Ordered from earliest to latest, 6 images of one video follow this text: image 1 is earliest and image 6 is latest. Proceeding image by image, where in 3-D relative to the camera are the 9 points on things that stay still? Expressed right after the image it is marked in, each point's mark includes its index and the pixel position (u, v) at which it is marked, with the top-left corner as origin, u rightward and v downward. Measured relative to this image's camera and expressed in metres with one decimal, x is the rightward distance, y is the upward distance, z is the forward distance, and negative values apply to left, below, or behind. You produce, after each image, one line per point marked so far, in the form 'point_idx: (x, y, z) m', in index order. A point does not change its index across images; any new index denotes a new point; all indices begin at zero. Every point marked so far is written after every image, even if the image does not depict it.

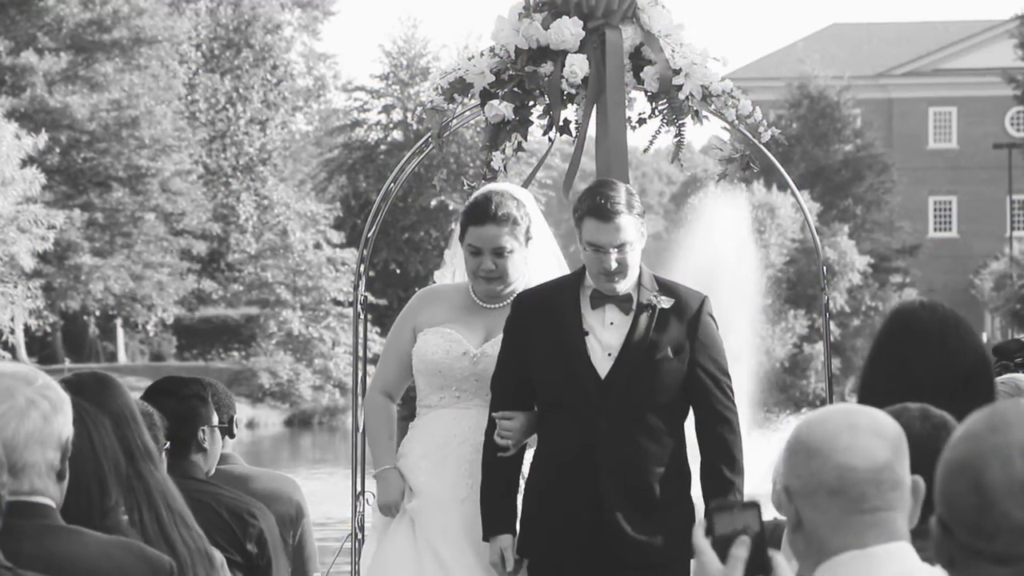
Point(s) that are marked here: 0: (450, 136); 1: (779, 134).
0: (-0.2, +0.4, +5.7) m
1: (+0.7, +0.4, +5.3) m
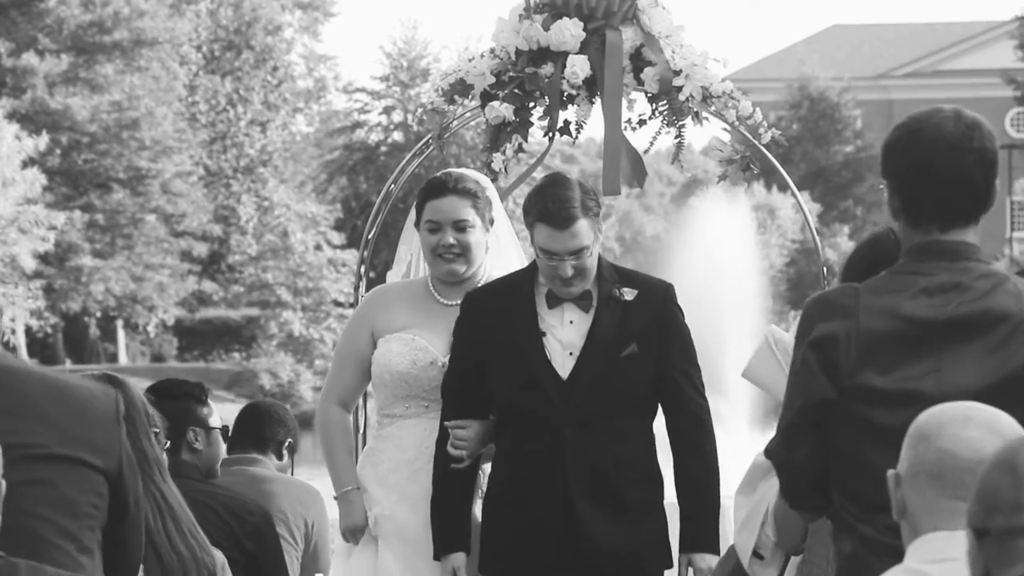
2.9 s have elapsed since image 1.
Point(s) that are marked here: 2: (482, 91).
0: (-0.2, +0.4, +5.7) m
1: (+0.7, +0.4, +5.3) m
2: (-0.1, +0.5, +5.4) m
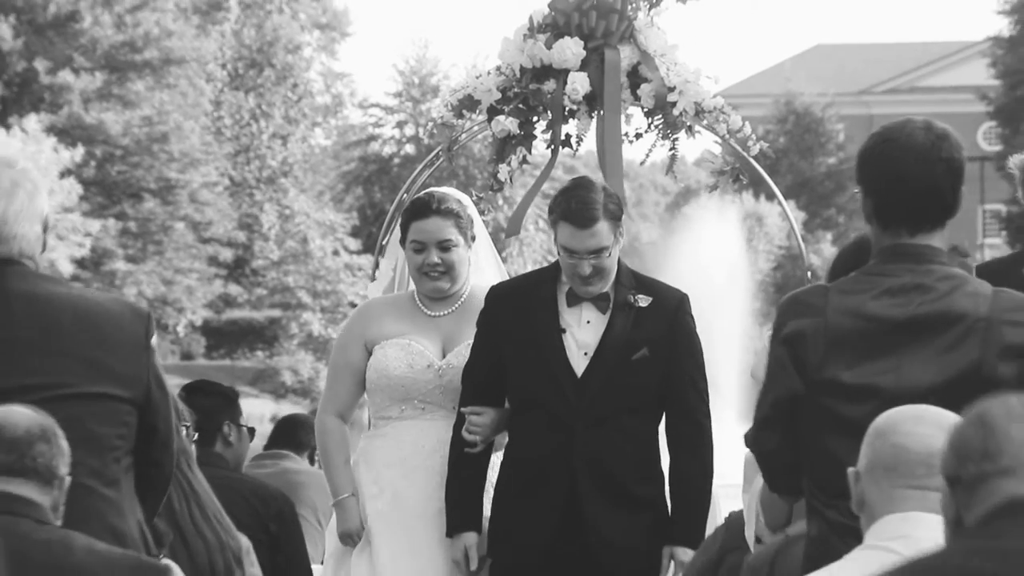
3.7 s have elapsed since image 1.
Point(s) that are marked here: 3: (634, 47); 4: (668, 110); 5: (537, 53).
0: (-0.2, +0.4, +6.1) m
1: (+0.7, +0.4, +5.6) m
2: (-0.1, +0.5, +5.7) m
3: (+0.4, +0.7, +5.7) m
4: (+0.5, +0.5, +5.7) m
5: (+0.1, +0.7, +5.6) m
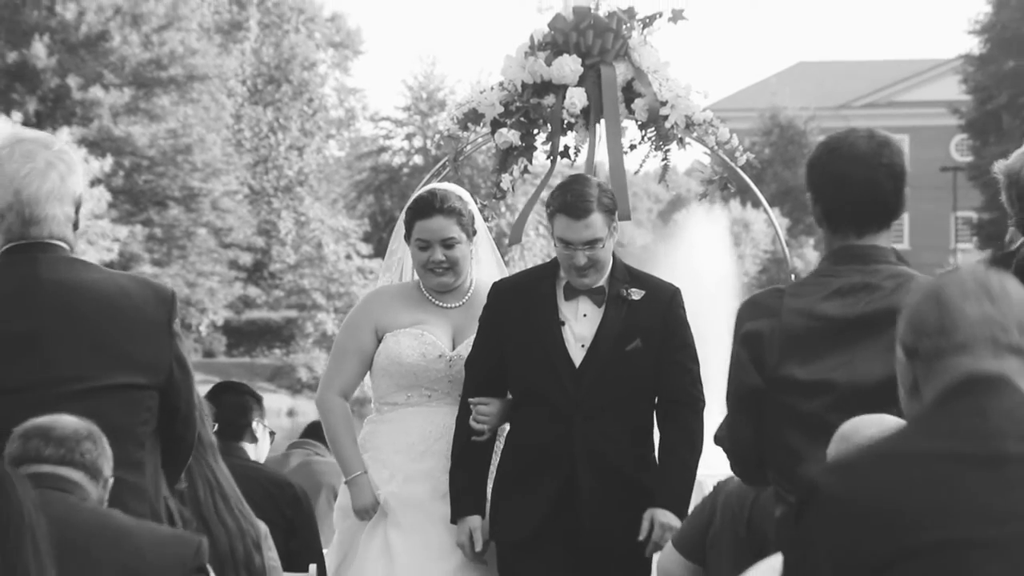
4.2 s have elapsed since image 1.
0: (-0.2, +0.4, +6.5) m
1: (+0.7, +0.4, +6.0) m
2: (-0.1, +0.5, +6.1) m
3: (+0.4, +0.7, +6.1) m
4: (+0.5, +0.5, +6.1) m
5: (+0.1, +0.7, +6.0) m
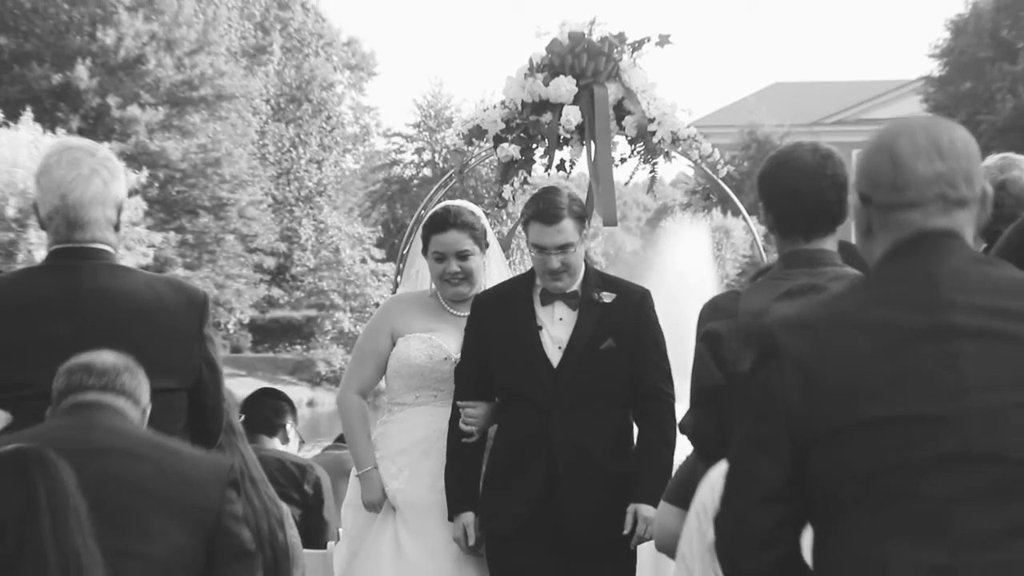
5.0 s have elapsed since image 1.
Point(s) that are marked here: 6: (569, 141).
0: (-0.1, +0.4, +7.0) m
1: (+0.7, +0.4, +6.6) m
2: (-0.1, +0.5, +6.7) m
3: (+0.4, +0.7, +6.7) m
4: (+0.5, +0.5, +6.6) m
5: (+0.1, +0.7, +6.6) m
6: (+0.2, +0.5, +6.7) m
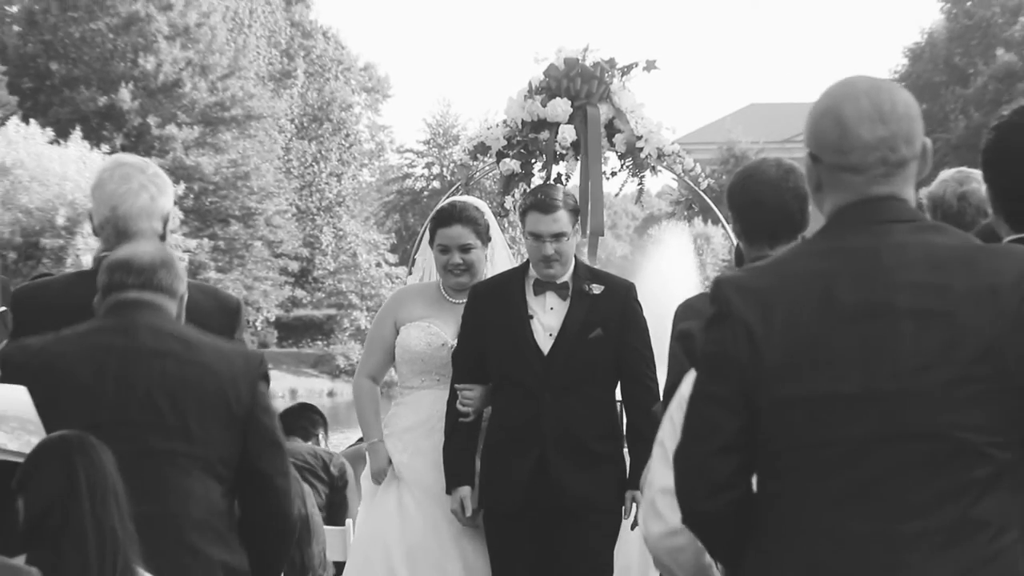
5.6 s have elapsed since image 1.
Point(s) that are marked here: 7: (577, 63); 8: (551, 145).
0: (-0.1, +0.4, +7.7) m
1: (+0.8, +0.4, +7.3) m
2: (-0.1, +0.5, +7.4) m
3: (+0.4, +0.7, +7.3) m
4: (+0.5, +0.5, +7.3) m
5: (+0.1, +0.7, +7.3) m
6: (+0.2, +0.5, +7.4) m
7: (+0.2, +0.9, +7.3) m
8: (+0.1, +0.5, +7.3) m
